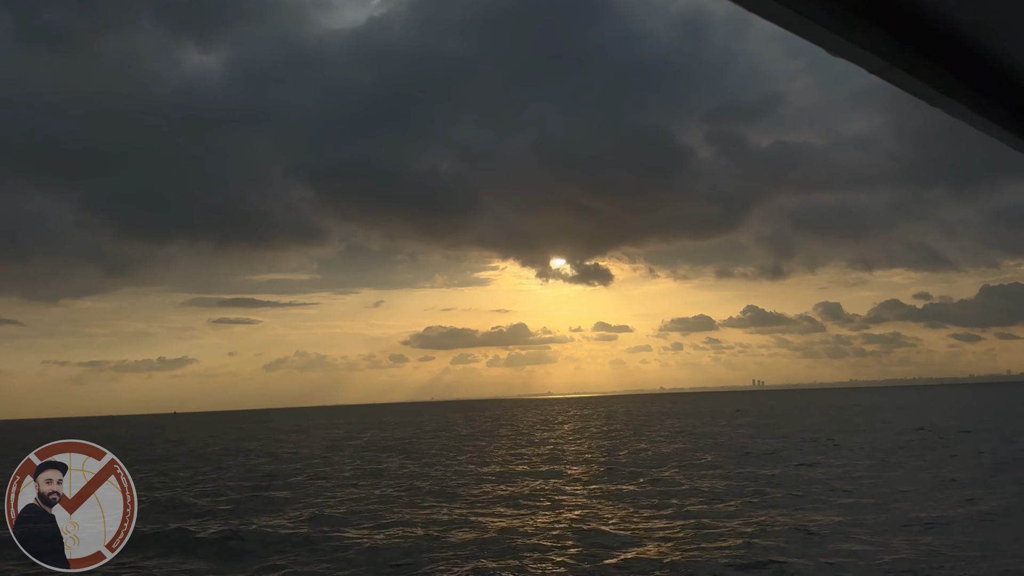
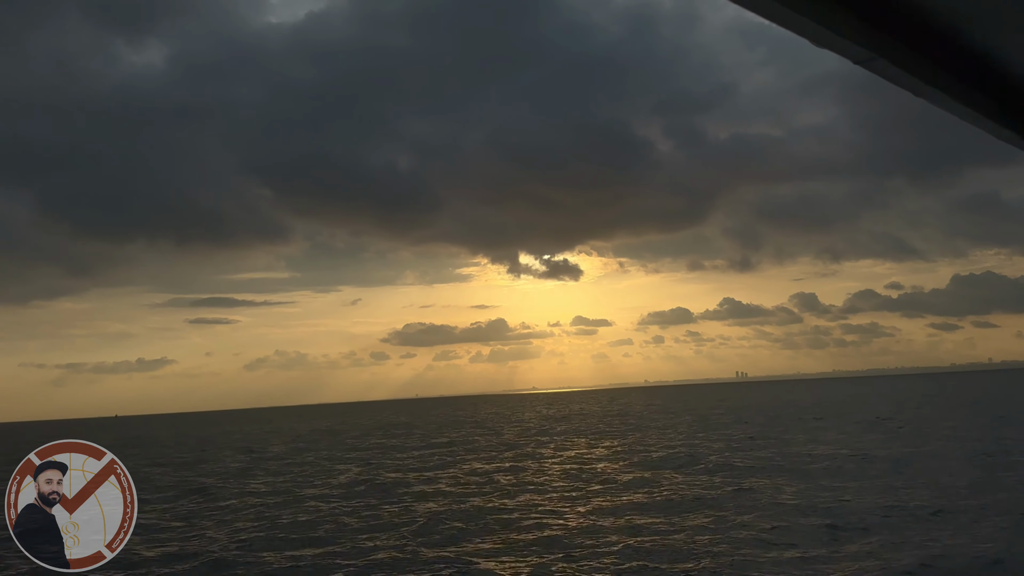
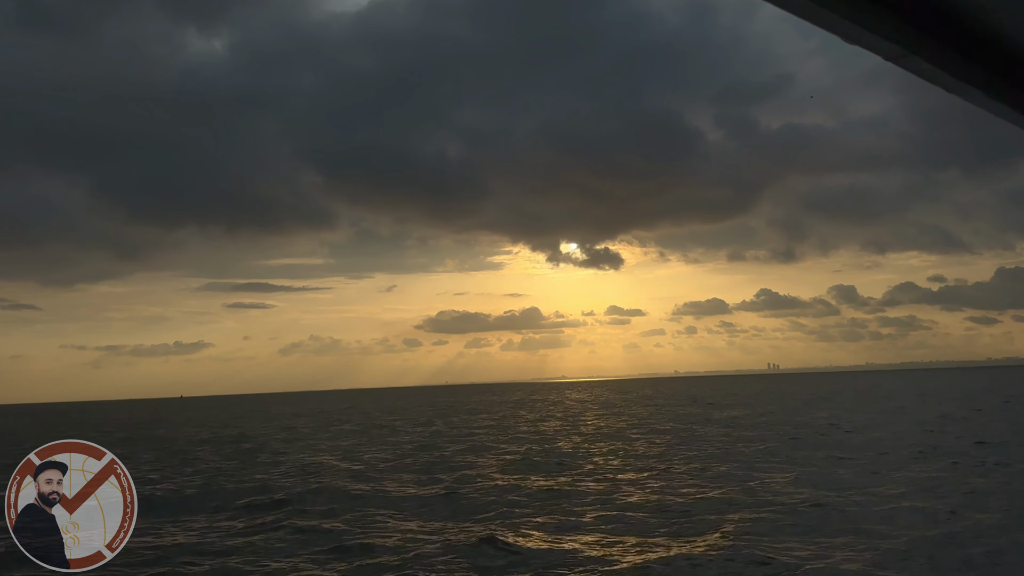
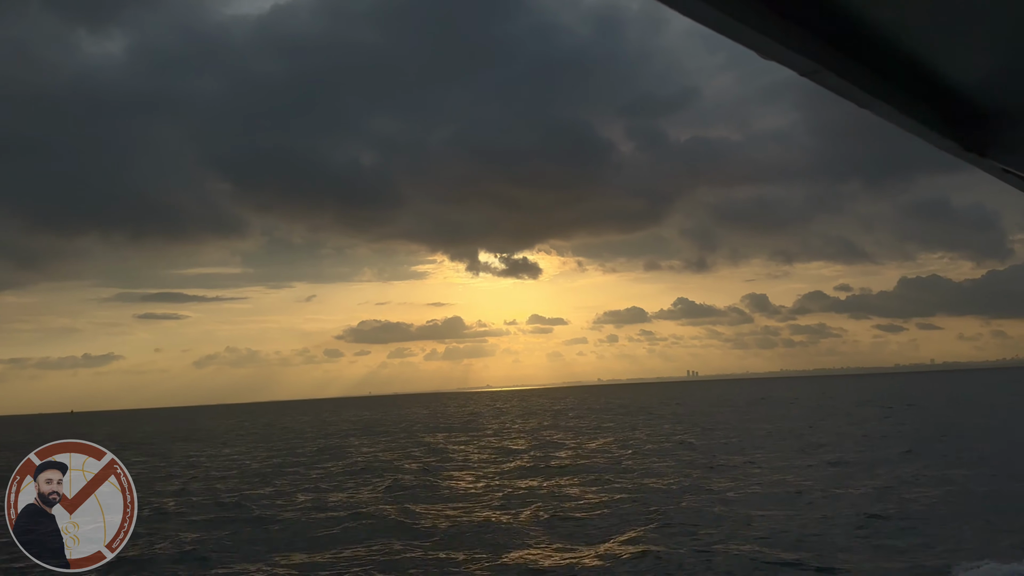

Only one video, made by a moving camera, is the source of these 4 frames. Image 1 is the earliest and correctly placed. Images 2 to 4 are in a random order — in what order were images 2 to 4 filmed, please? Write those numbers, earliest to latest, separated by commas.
3, 4, 2
